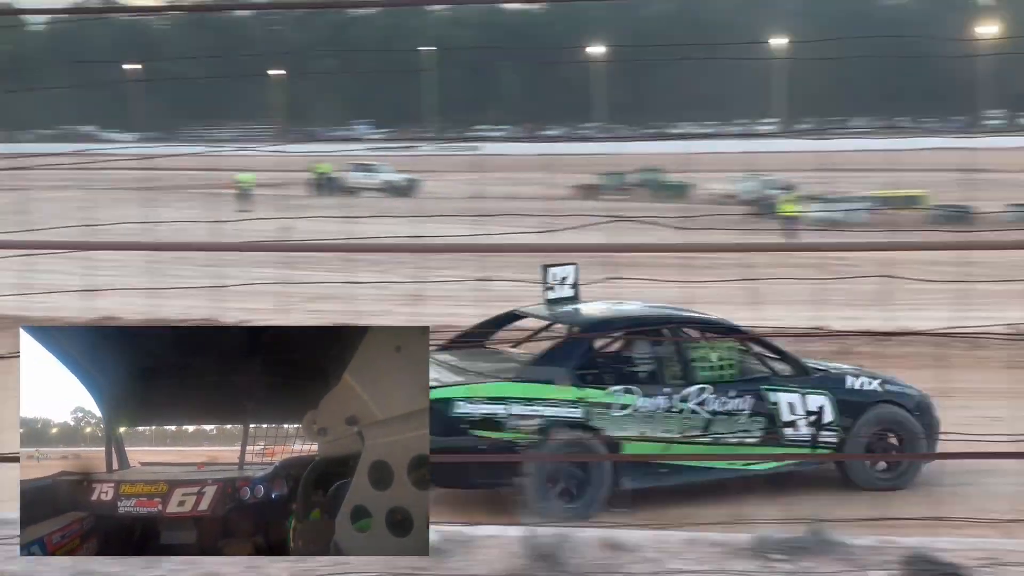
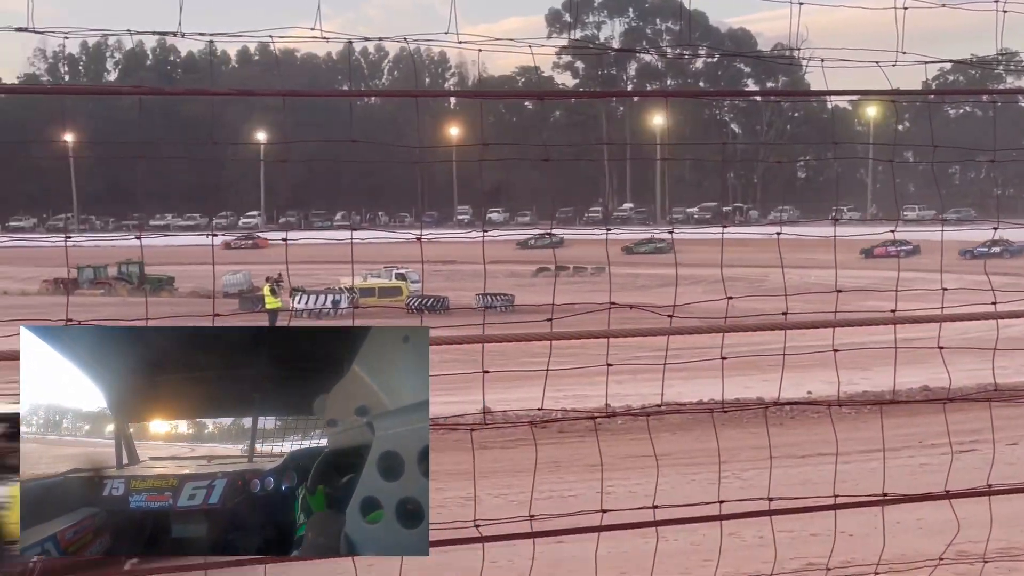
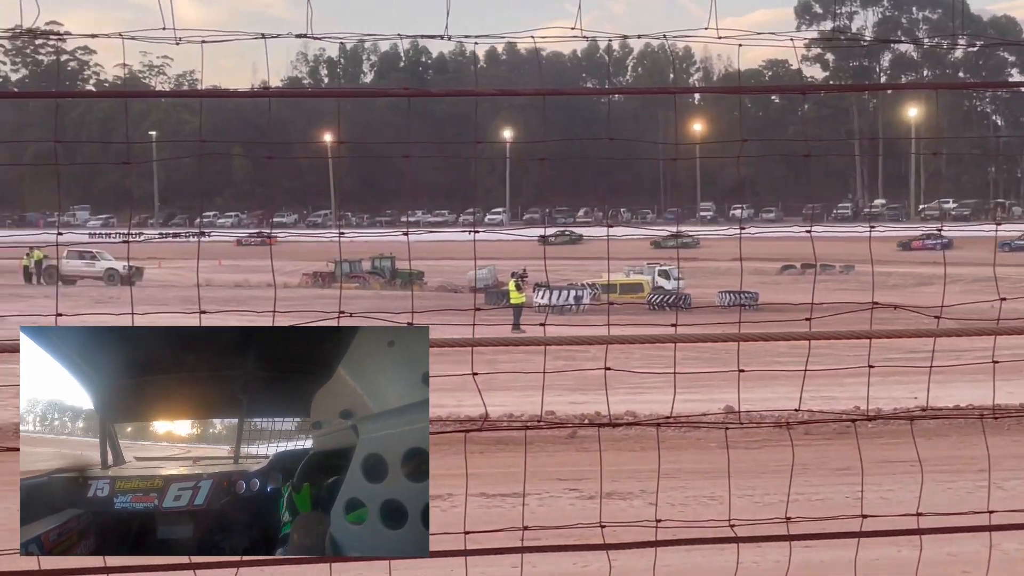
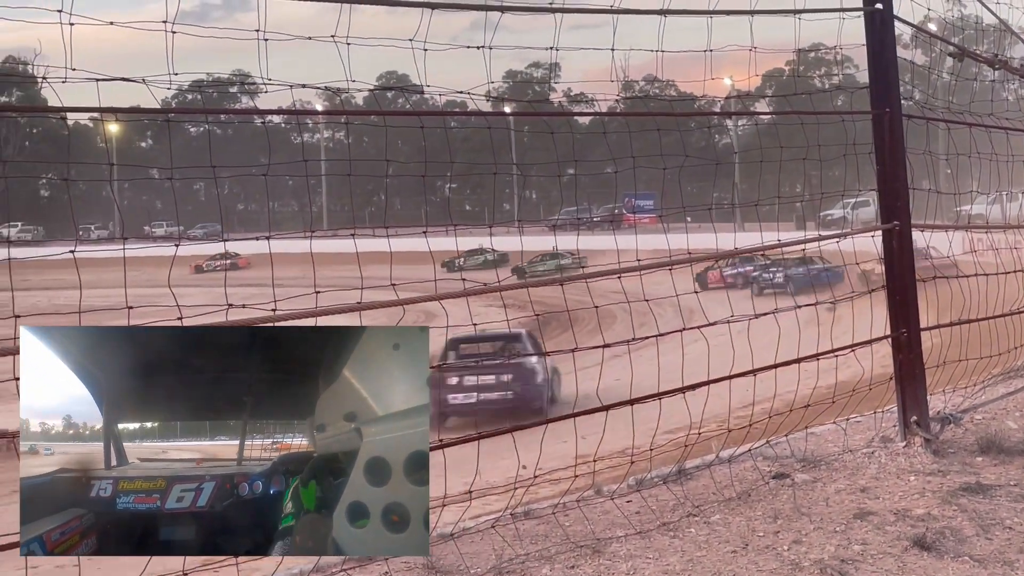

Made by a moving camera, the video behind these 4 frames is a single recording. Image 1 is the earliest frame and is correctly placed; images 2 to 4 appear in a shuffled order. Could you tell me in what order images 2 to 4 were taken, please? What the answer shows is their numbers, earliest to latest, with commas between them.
4, 2, 3
